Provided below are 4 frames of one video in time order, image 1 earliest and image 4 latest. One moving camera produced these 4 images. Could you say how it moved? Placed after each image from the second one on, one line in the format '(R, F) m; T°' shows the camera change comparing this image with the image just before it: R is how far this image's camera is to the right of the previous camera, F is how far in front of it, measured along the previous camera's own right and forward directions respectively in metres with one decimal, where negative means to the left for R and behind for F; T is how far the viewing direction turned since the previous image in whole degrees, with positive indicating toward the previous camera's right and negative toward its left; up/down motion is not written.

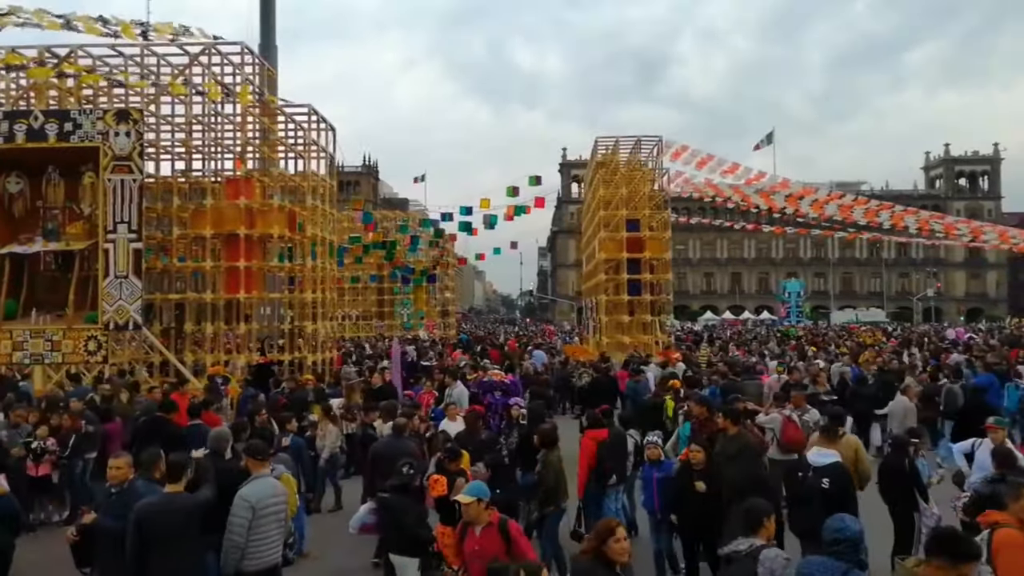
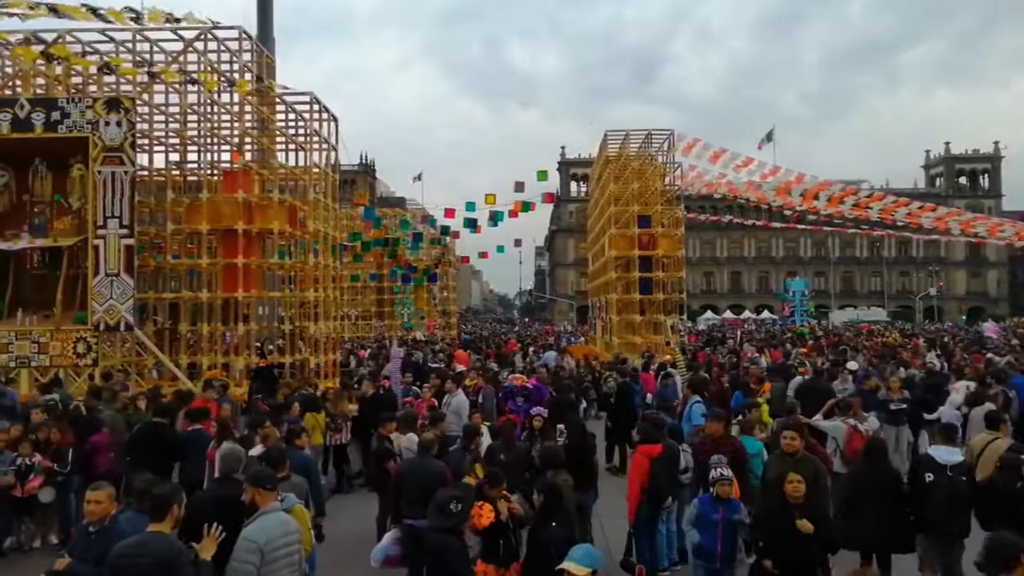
(-0.4, +1.0) m; 0°
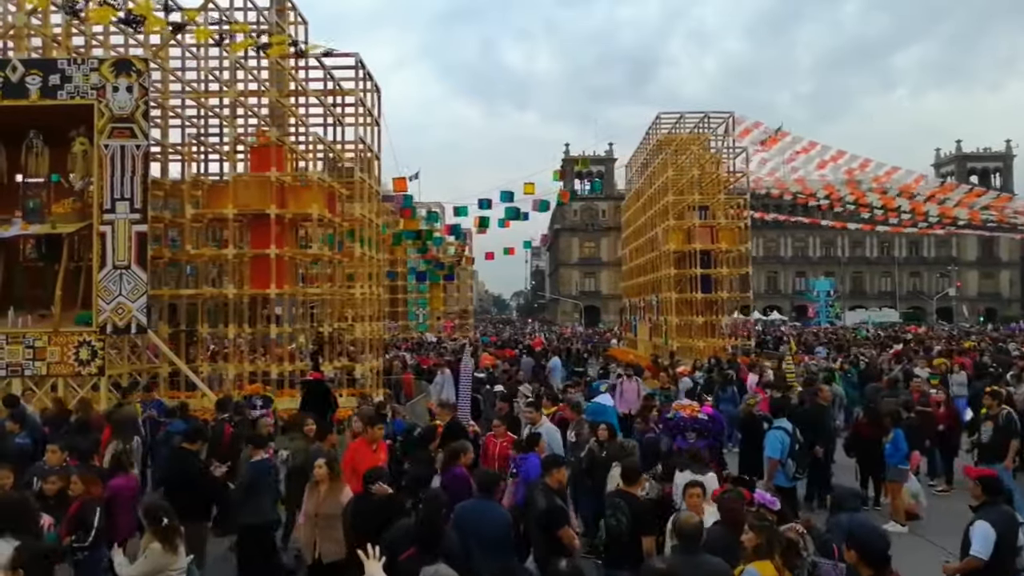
(-1.5, +2.8) m; 0°
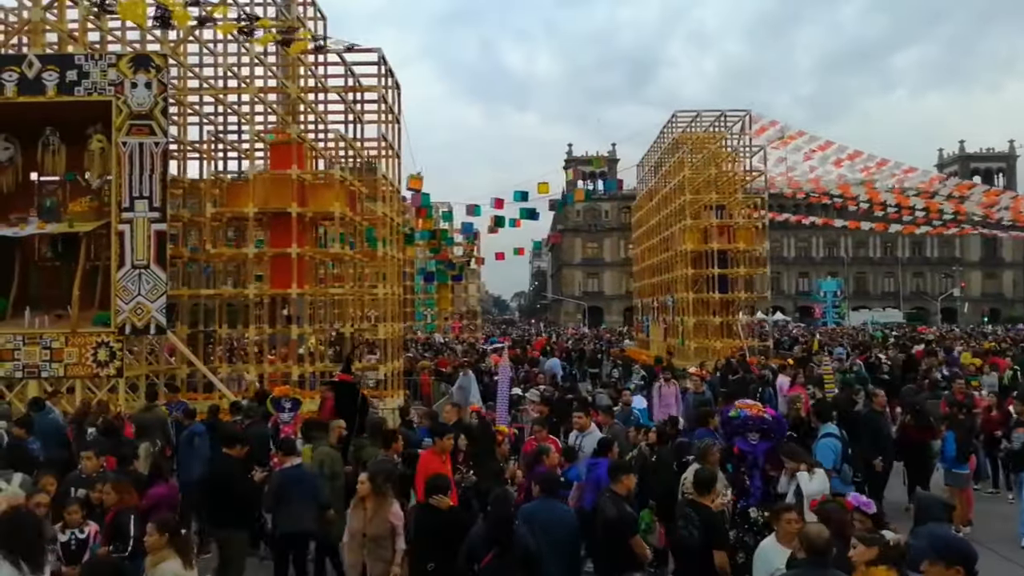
(-0.4, +0.3) m; 0°
